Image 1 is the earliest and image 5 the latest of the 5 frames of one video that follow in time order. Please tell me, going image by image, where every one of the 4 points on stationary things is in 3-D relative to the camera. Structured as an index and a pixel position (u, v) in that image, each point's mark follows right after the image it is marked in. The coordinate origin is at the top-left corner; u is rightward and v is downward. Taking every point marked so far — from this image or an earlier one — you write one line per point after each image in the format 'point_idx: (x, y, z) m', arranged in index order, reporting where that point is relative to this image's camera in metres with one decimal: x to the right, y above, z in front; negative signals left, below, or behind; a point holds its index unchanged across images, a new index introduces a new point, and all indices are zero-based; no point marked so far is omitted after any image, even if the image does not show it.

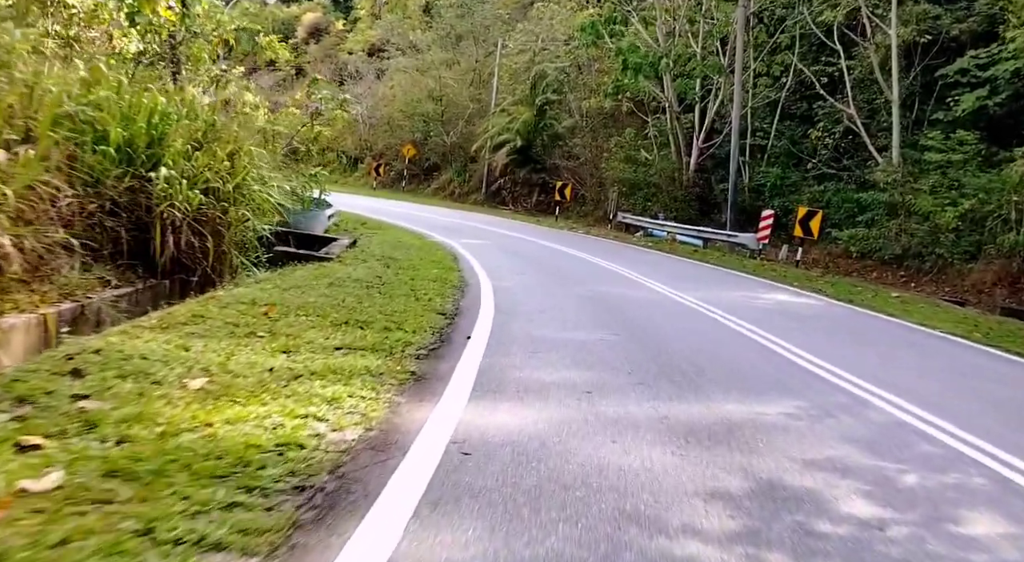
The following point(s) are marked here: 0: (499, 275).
0: (-0.3, +0.1, +14.9) m
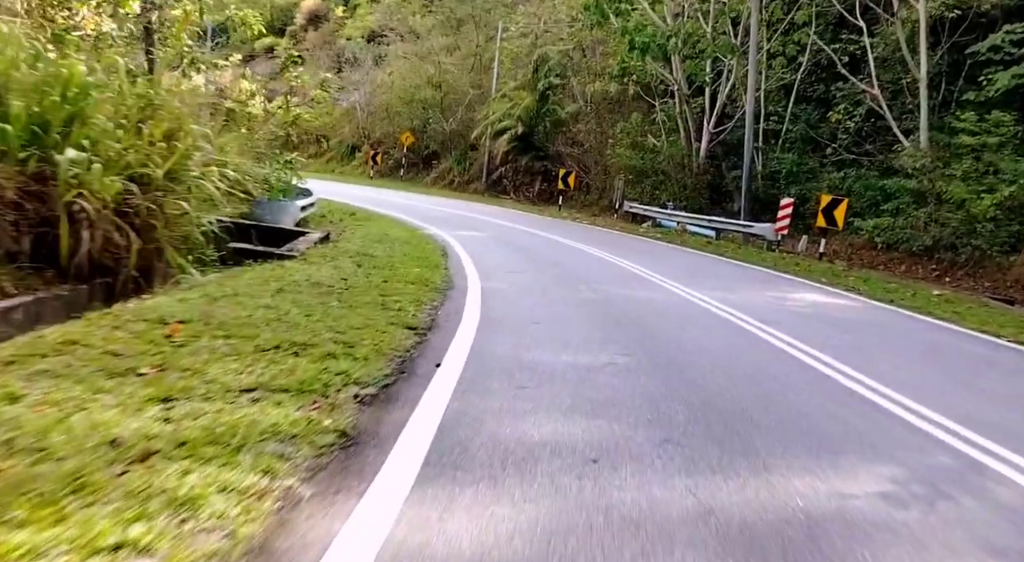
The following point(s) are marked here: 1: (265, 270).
0: (-0.4, +0.1, +13.1) m
1: (-3.5, +0.1, +9.8) m
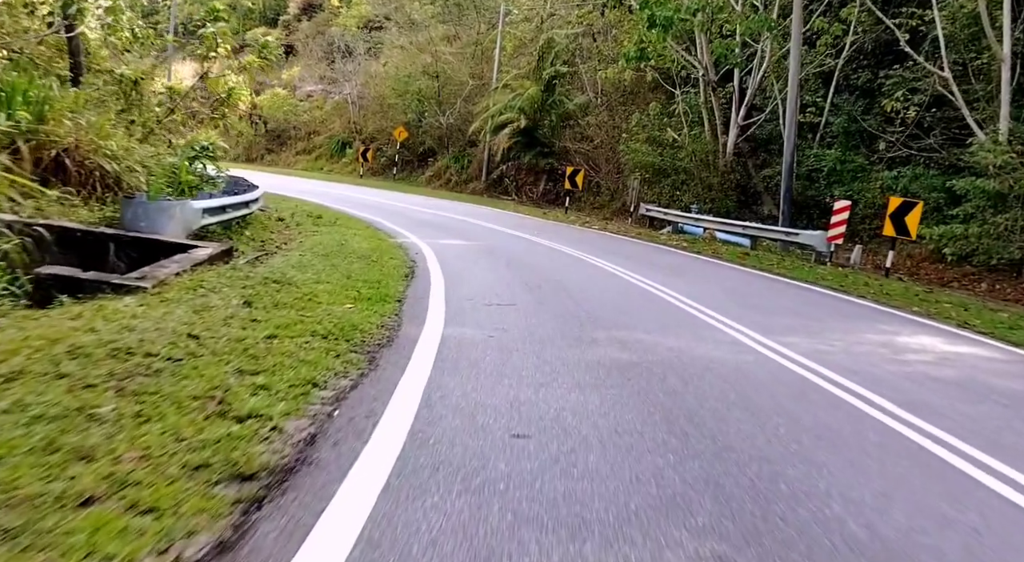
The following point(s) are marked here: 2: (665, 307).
0: (-0.6, -0.3, +9.0) m
1: (-3.7, -0.3, +5.7) m
2: (+2.3, -0.4, +10.3) m
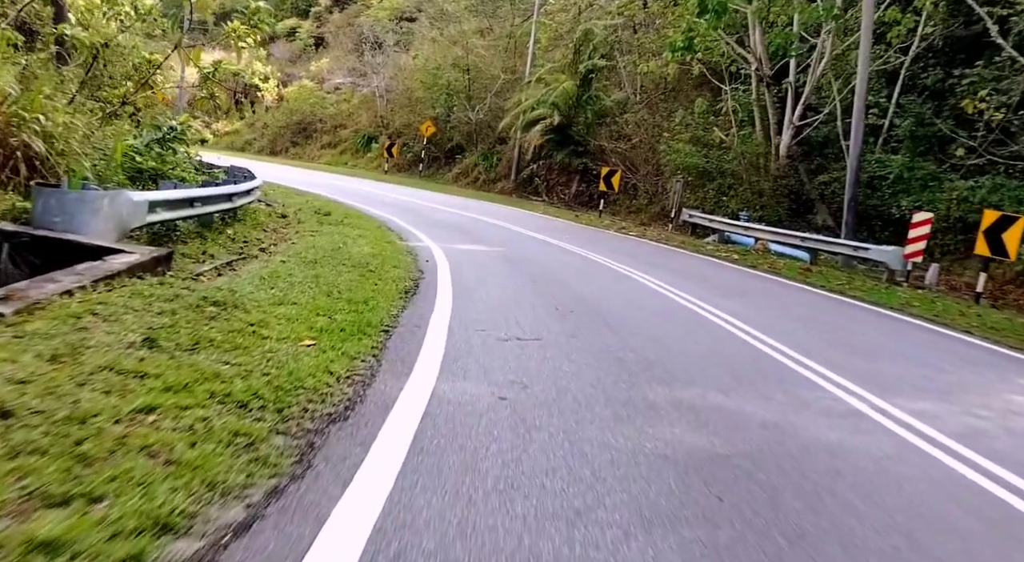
0: (-0.4, -0.6, +6.7) m
1: (-3.6, -0.5, +3.5) m
2: (+2.6, -0.7, +7.8) m
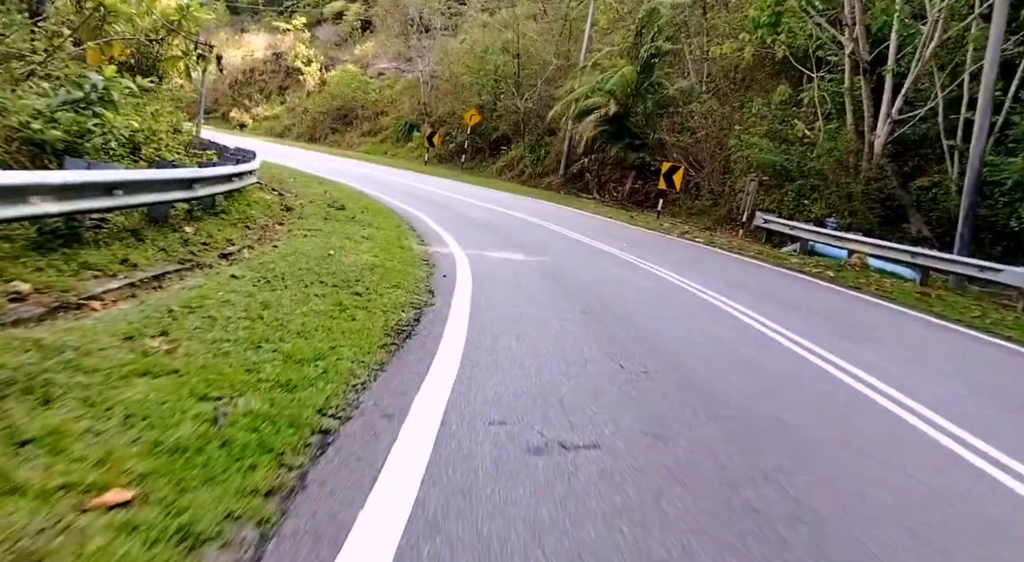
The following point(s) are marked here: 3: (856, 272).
0: (-0.2, -1.0, +3.6) m
1: (-3.6, -0.7, +0.7) m
2: (+2.8, -1.2, +4.6) m
3: (+8.7, +0.2, +17.5) m
